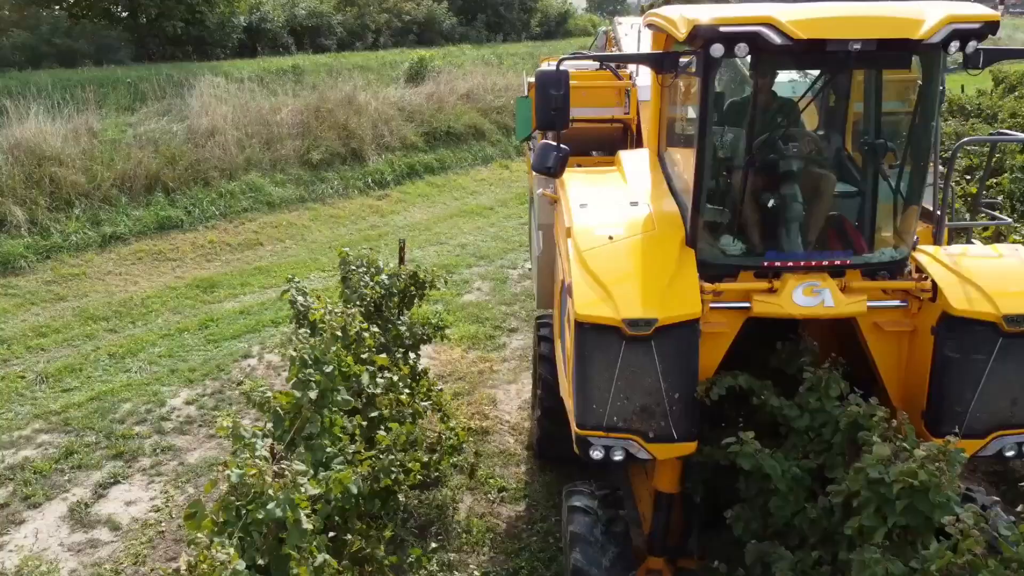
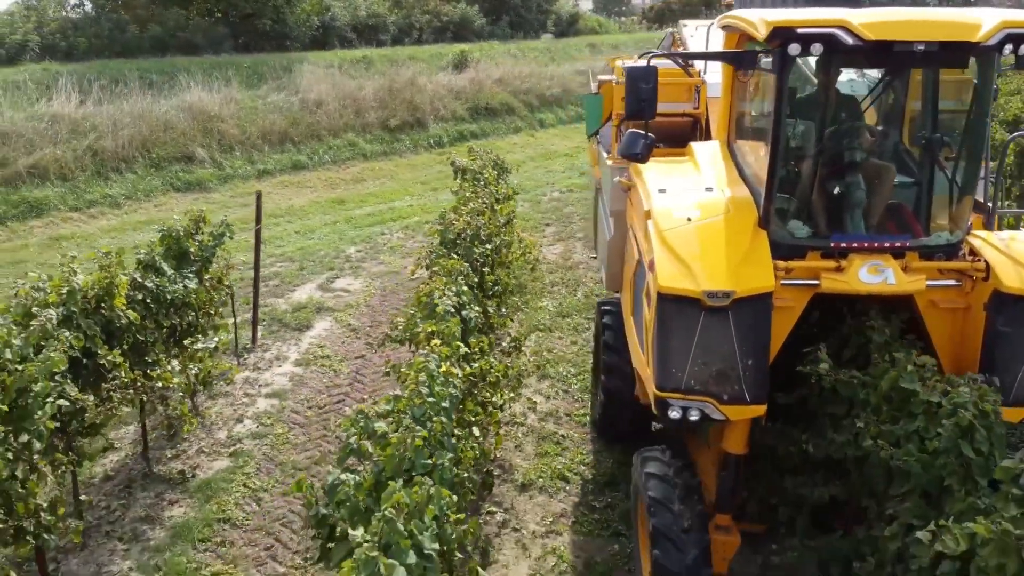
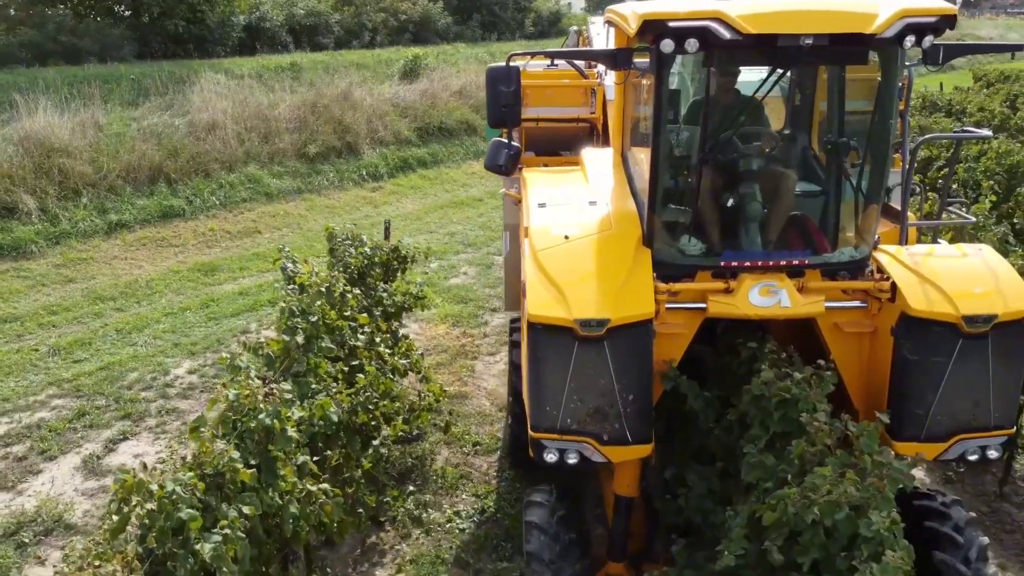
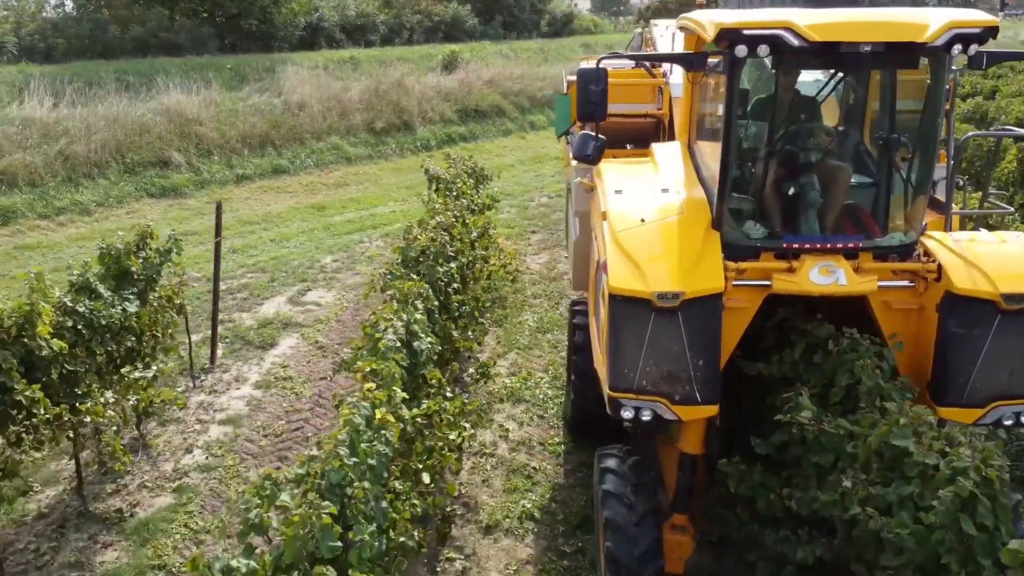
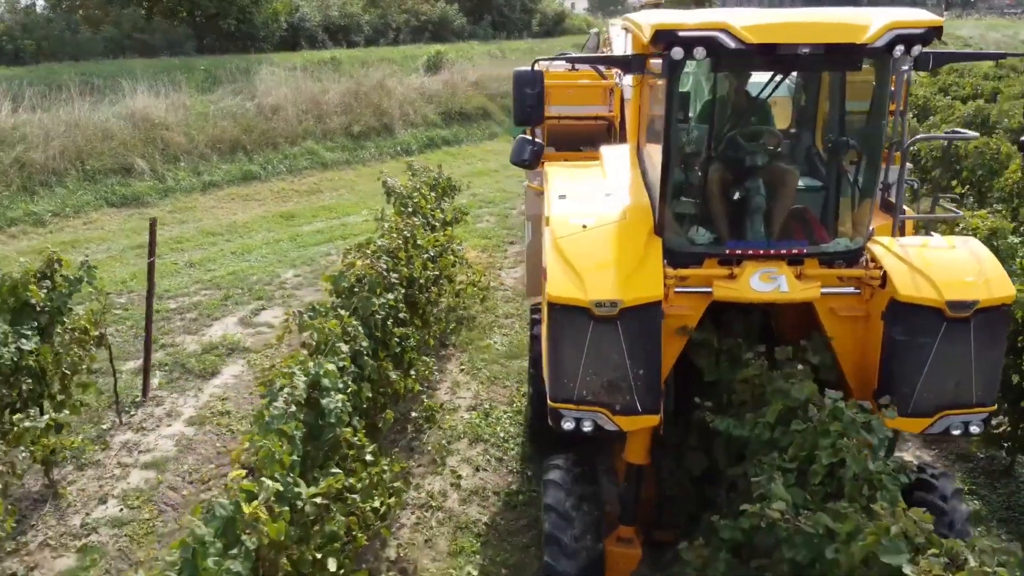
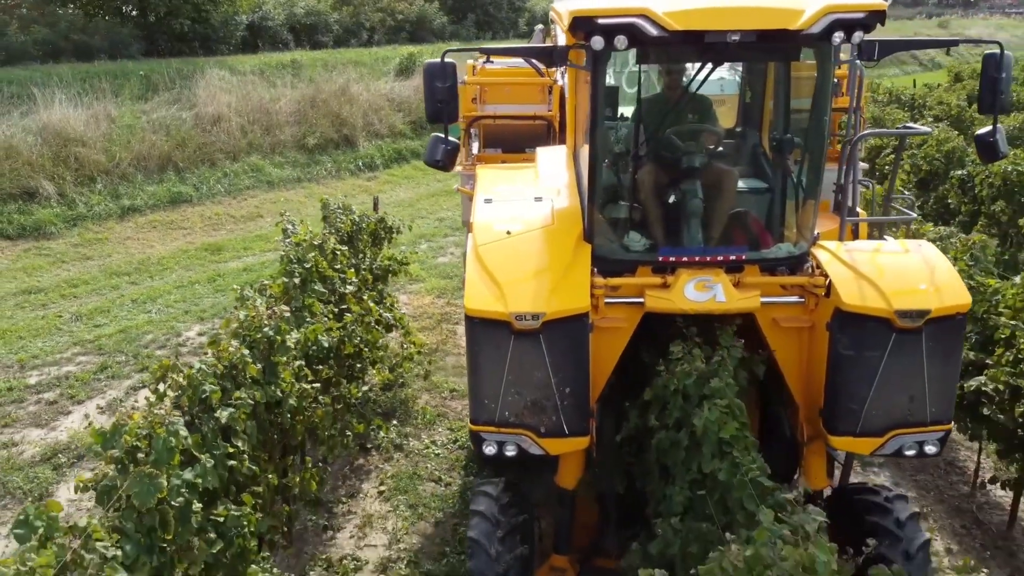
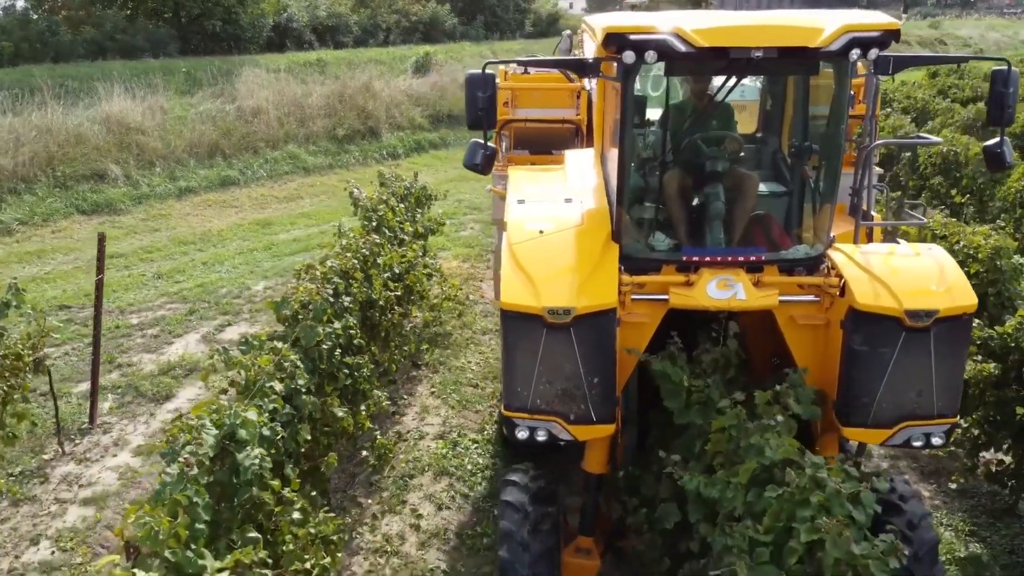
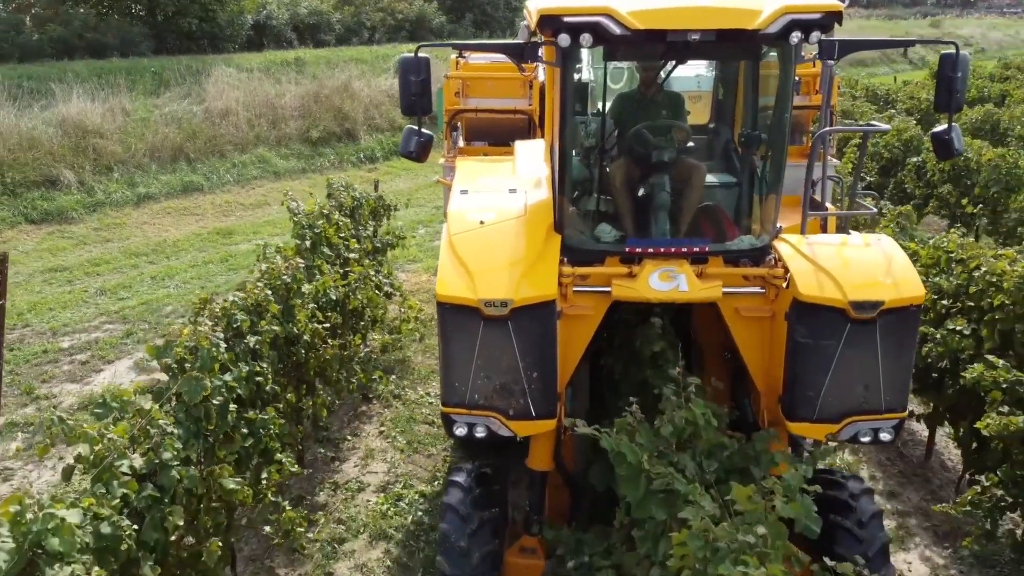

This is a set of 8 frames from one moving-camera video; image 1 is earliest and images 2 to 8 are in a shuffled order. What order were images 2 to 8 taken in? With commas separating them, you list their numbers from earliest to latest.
3, 6, 8, 7, 5, 4, 2
